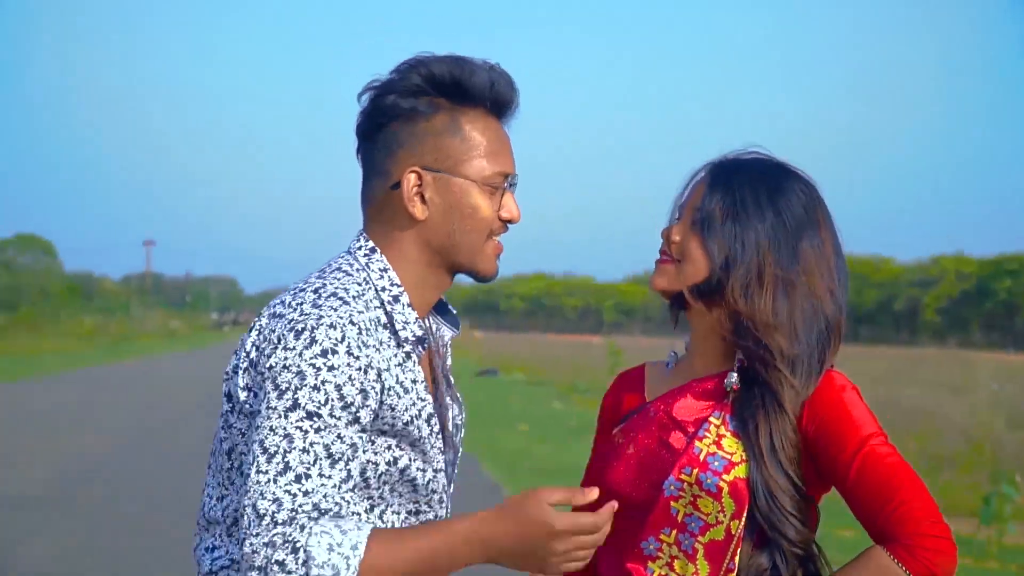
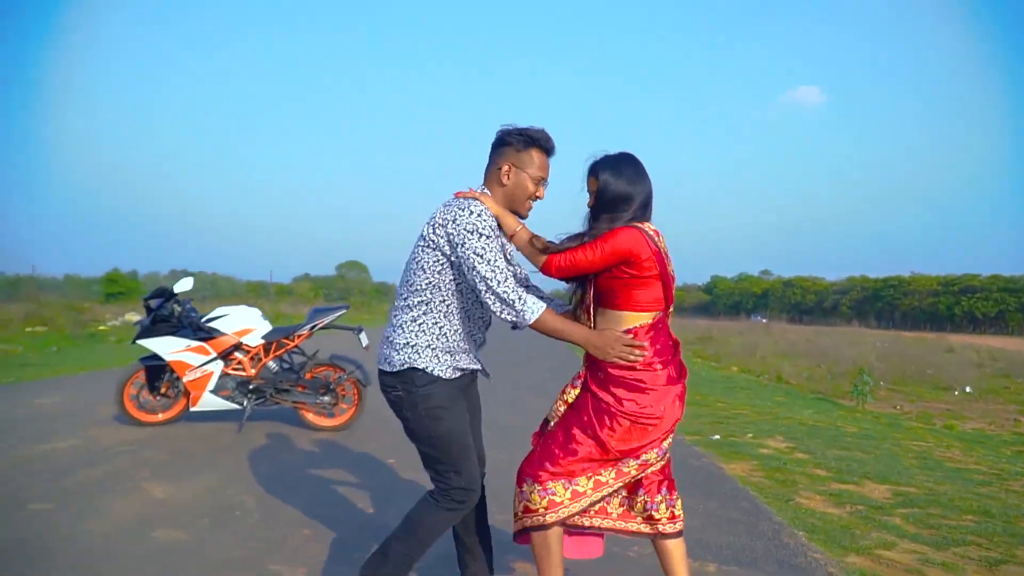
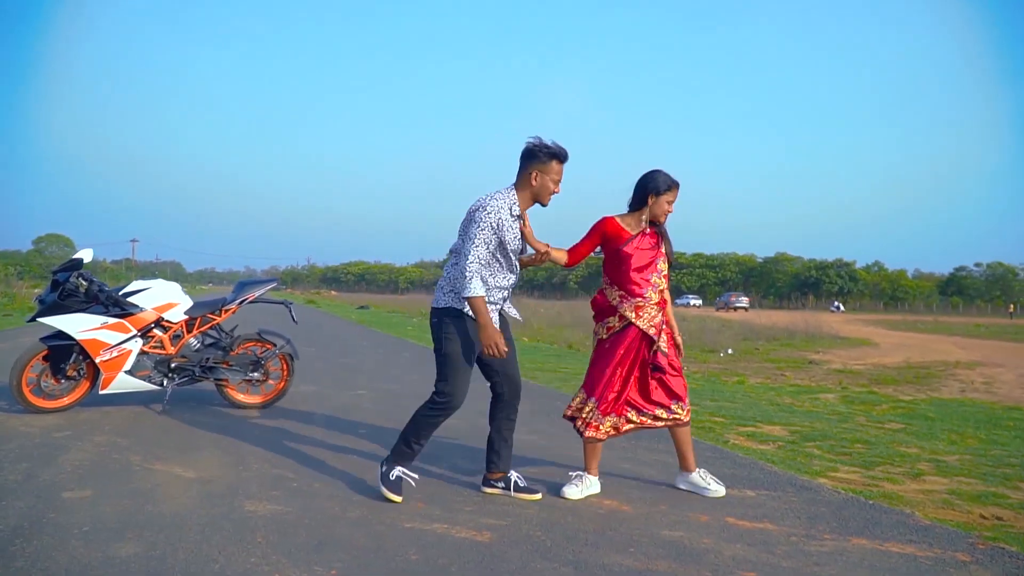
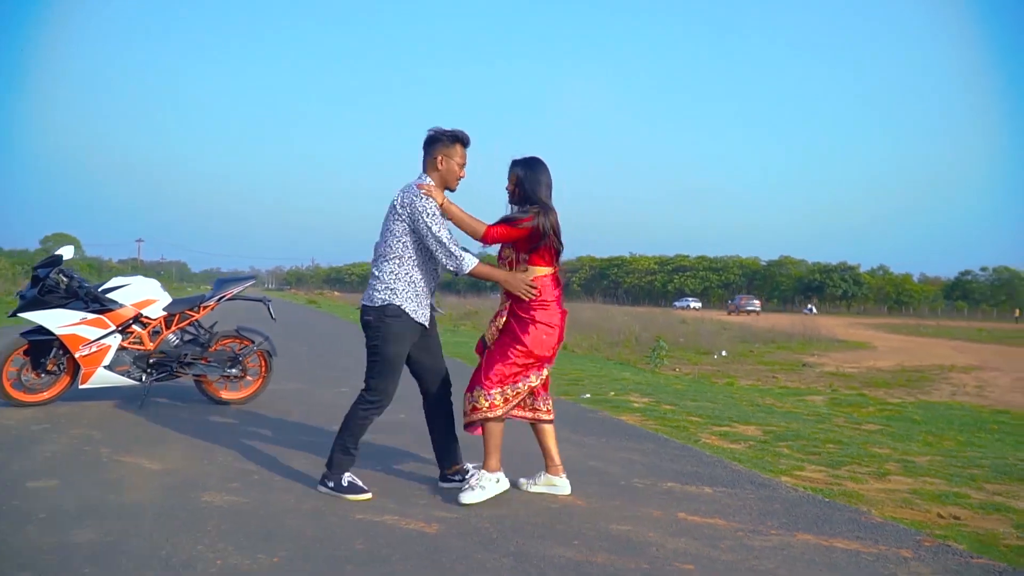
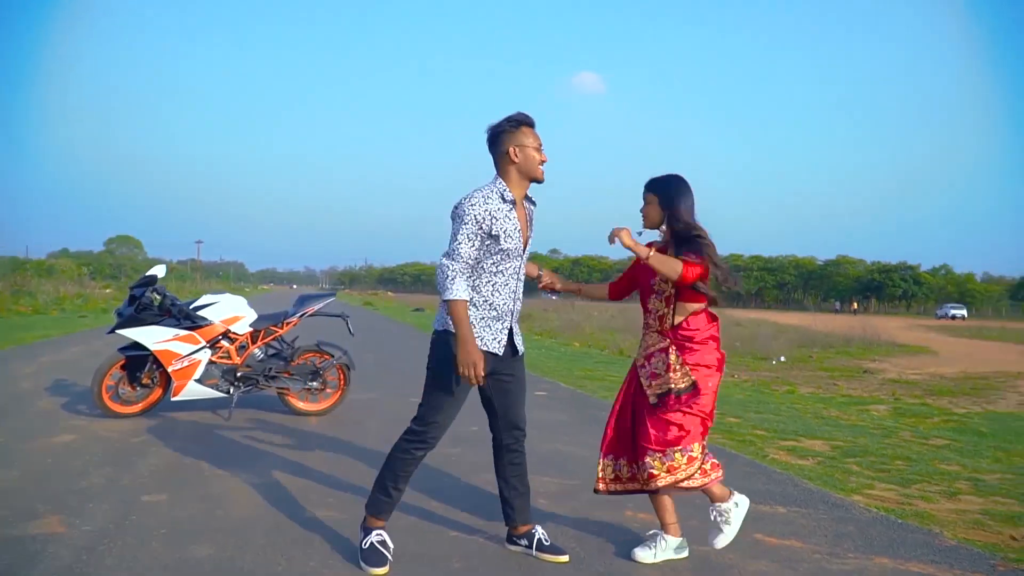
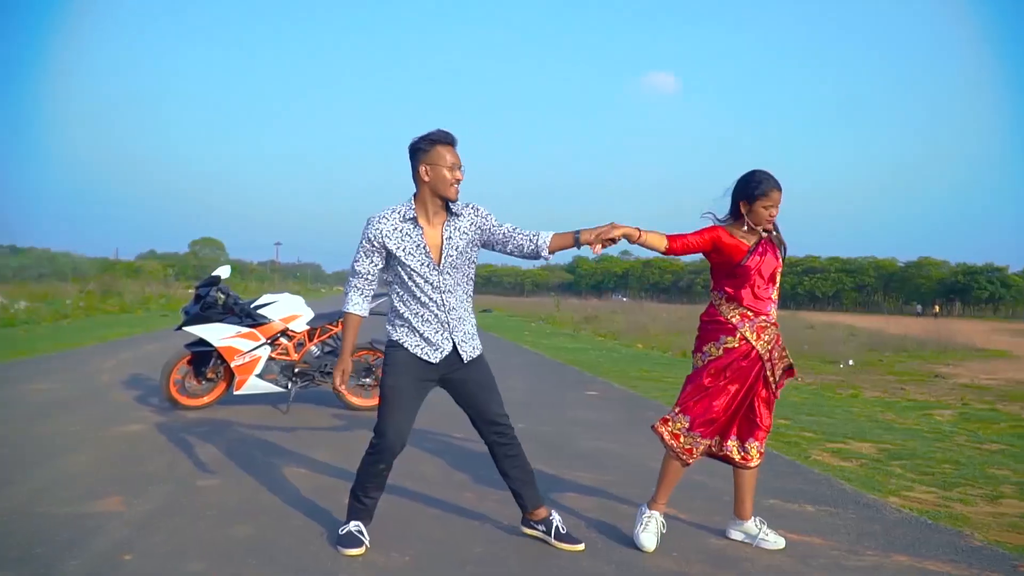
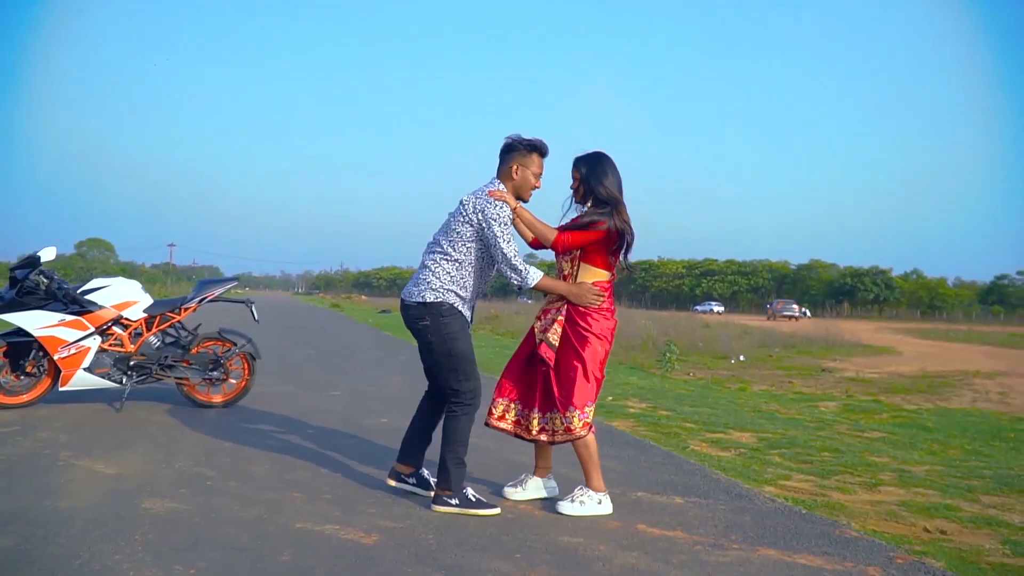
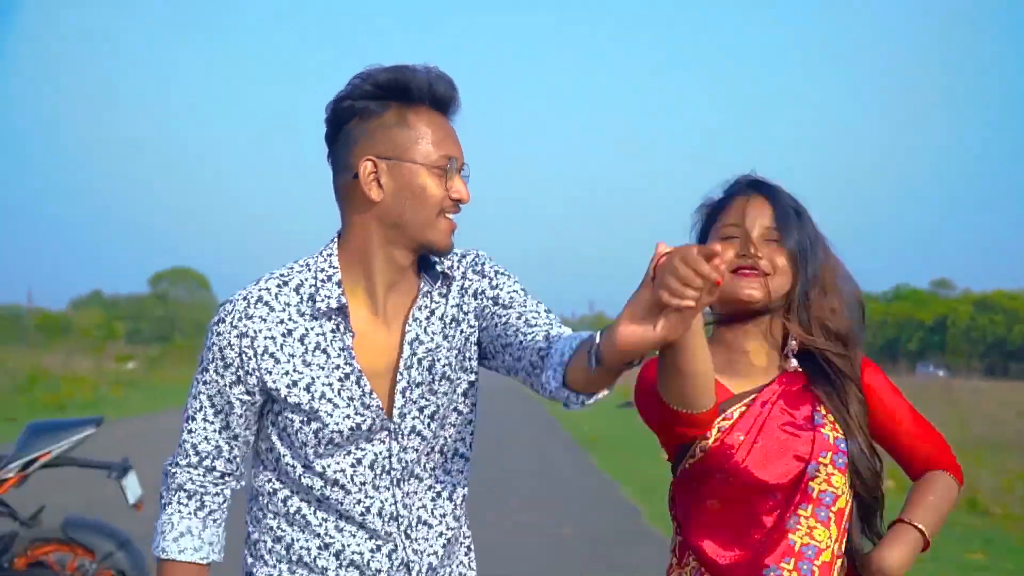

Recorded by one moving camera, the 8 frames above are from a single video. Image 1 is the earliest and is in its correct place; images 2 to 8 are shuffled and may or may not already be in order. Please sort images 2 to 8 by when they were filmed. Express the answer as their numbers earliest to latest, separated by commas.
8, 2, 7, 4, 3, 6, 5
